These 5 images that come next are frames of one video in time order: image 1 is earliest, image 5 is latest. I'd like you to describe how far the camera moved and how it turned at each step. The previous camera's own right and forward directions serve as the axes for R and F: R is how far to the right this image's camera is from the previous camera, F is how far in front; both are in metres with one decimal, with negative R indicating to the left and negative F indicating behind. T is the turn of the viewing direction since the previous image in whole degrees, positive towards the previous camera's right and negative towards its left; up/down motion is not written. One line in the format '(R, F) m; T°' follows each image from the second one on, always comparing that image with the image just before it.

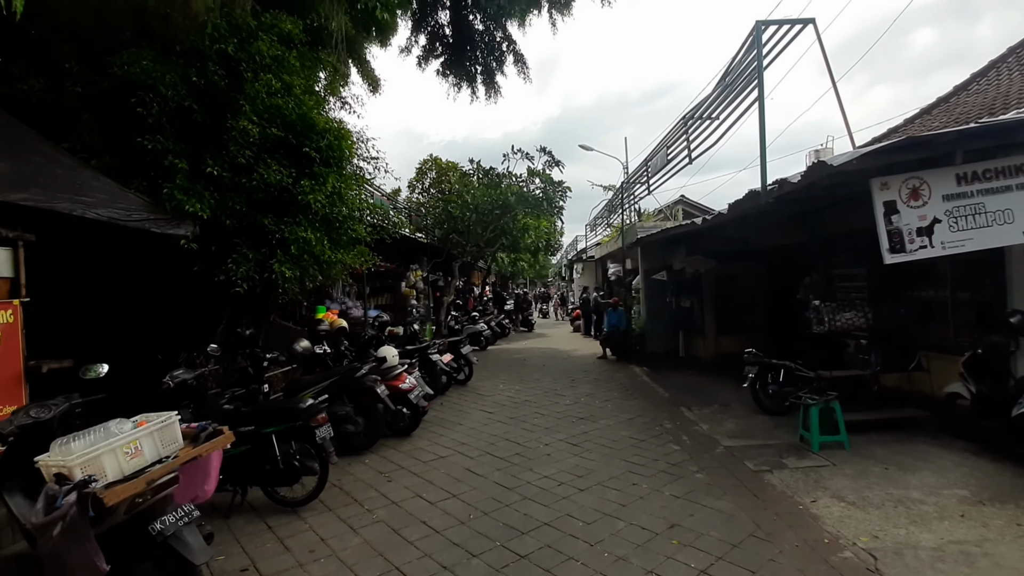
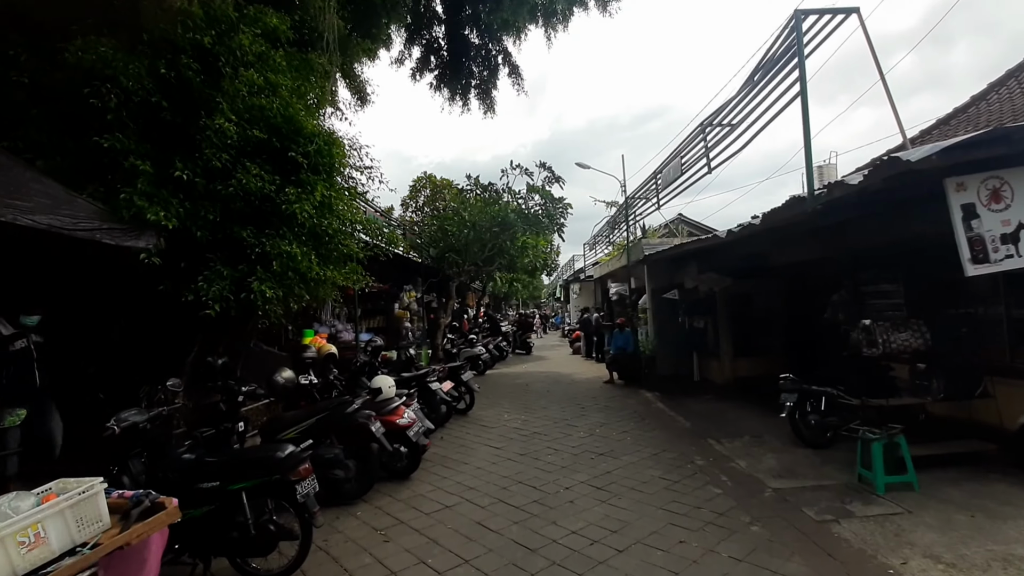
(-0.2, +0.6) m; +1°
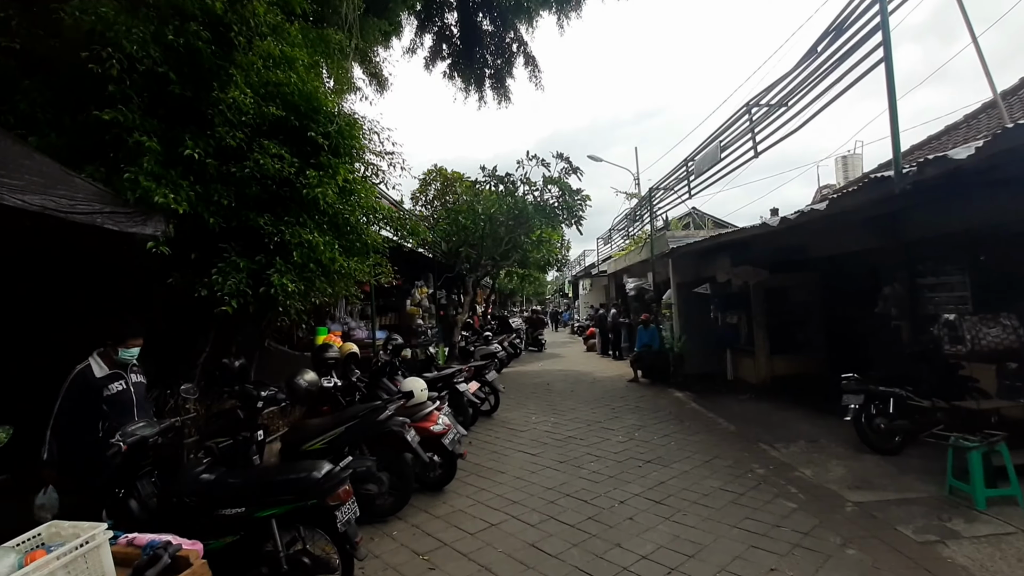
(-0.3, +0.4) m; 0°
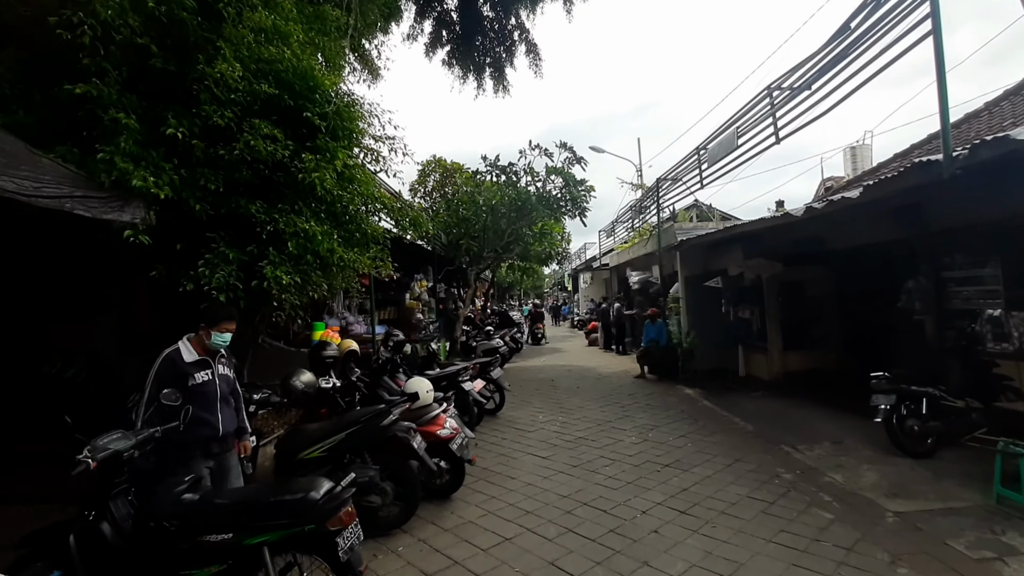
(-0.1, +0.3) m; 0°
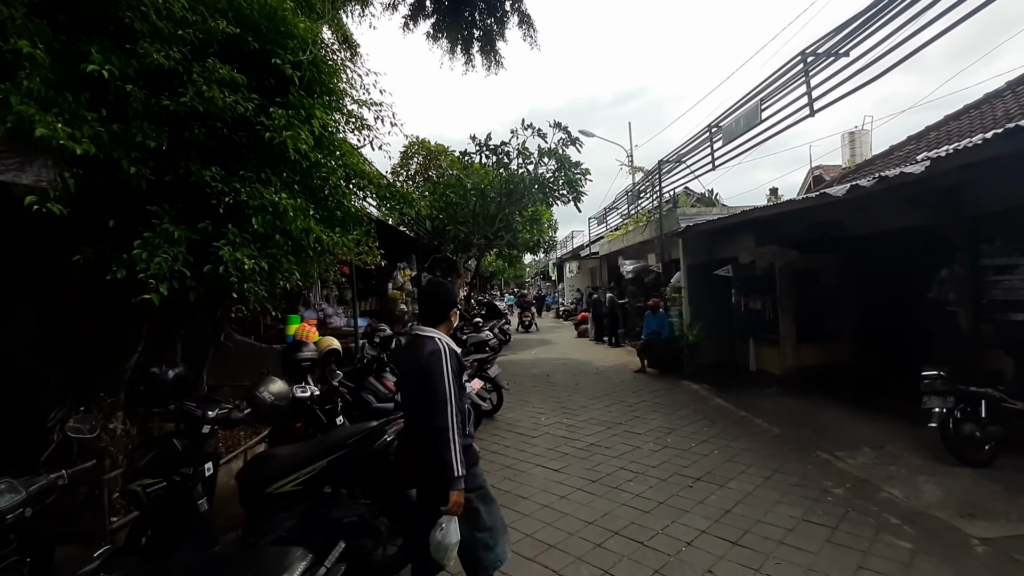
(-0.2, +0.6) m; +2°
